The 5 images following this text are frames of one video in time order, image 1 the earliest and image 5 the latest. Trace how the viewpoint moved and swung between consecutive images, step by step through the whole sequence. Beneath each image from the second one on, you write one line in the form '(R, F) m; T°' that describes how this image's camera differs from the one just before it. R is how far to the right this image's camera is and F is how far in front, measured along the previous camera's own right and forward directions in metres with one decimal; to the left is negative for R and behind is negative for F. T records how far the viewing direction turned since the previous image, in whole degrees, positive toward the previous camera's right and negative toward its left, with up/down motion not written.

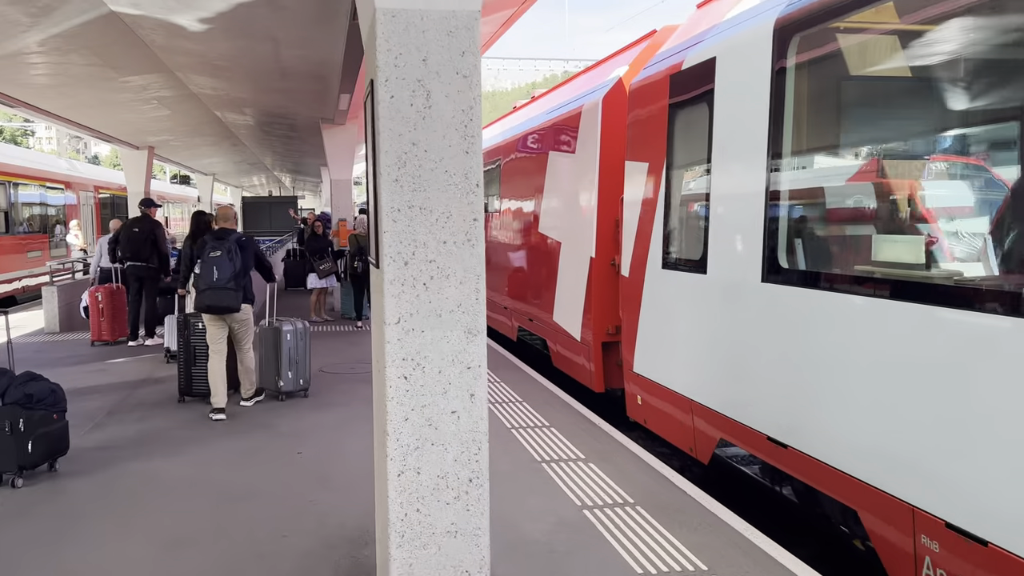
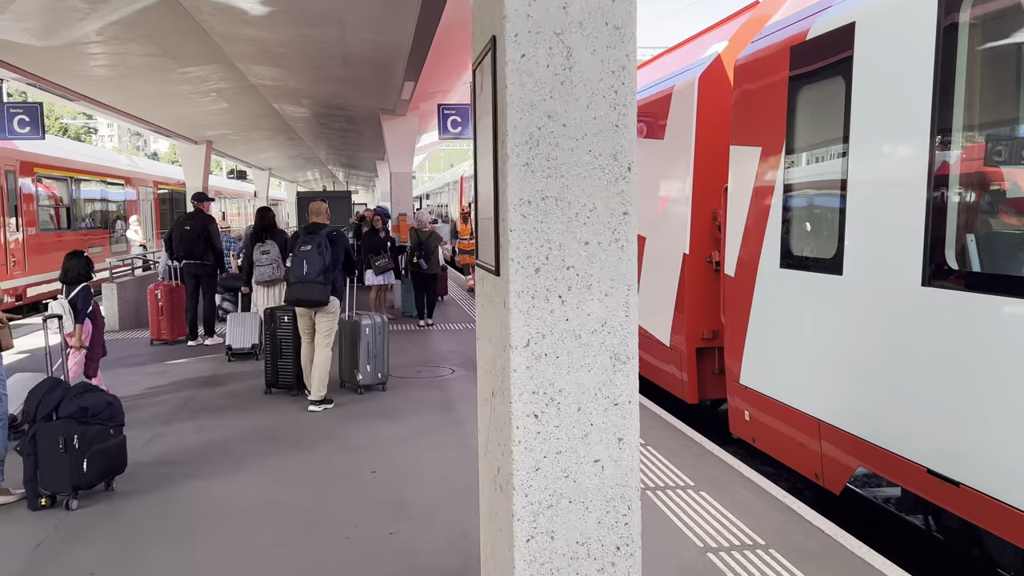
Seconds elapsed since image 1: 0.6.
(-0.3, +0.5) m; -4°
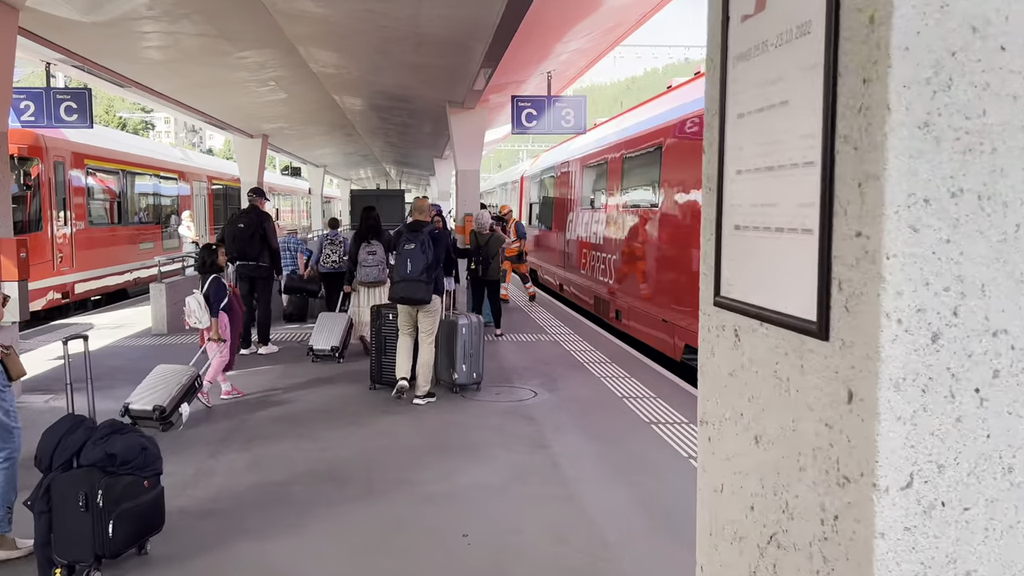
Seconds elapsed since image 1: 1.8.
(-0.4, +0.9) m; -3°
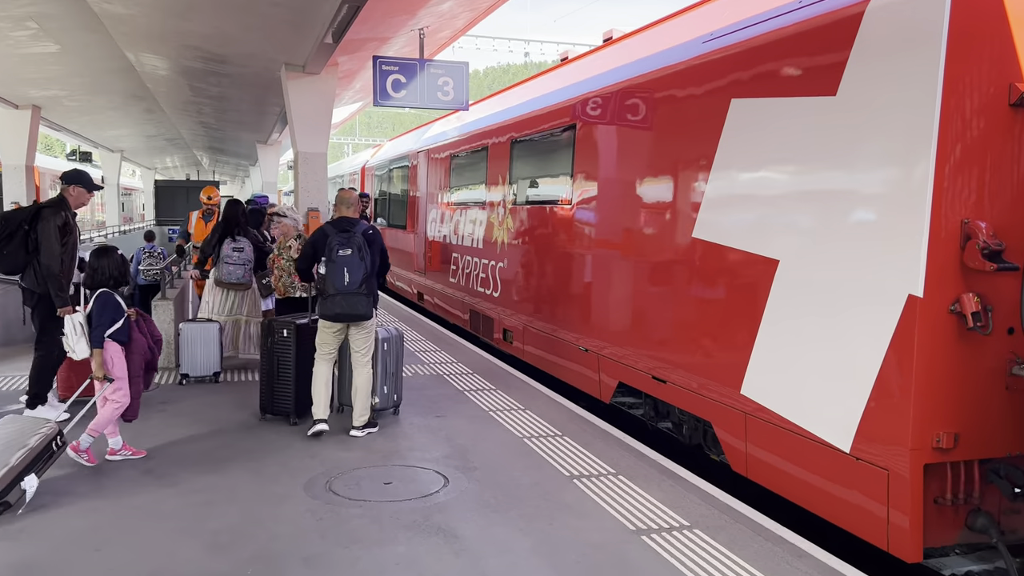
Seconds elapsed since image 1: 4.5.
(-0.4, +2.1) m; +13°
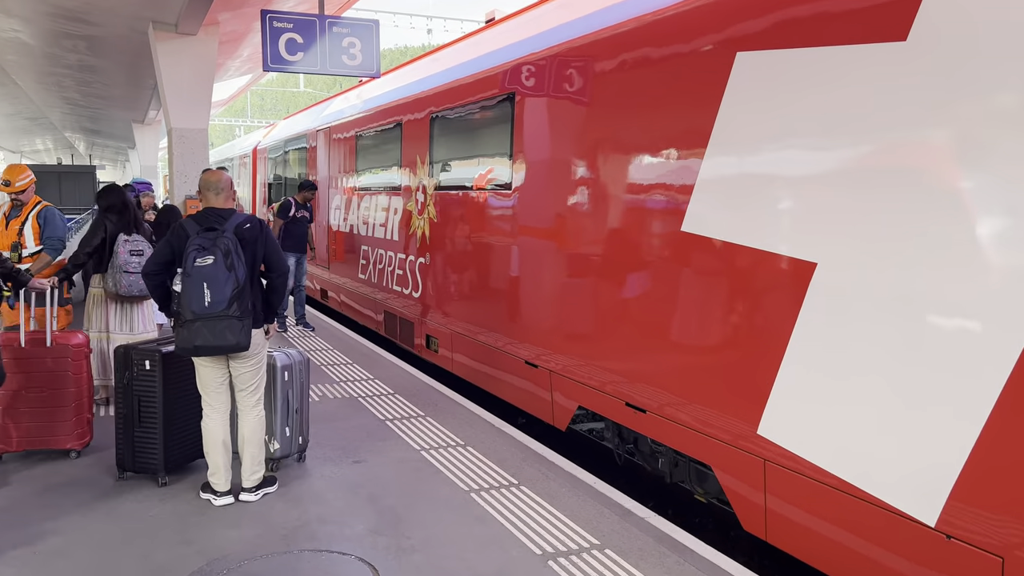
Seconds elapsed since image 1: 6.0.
(-0.2, +1.2) m; +7°
